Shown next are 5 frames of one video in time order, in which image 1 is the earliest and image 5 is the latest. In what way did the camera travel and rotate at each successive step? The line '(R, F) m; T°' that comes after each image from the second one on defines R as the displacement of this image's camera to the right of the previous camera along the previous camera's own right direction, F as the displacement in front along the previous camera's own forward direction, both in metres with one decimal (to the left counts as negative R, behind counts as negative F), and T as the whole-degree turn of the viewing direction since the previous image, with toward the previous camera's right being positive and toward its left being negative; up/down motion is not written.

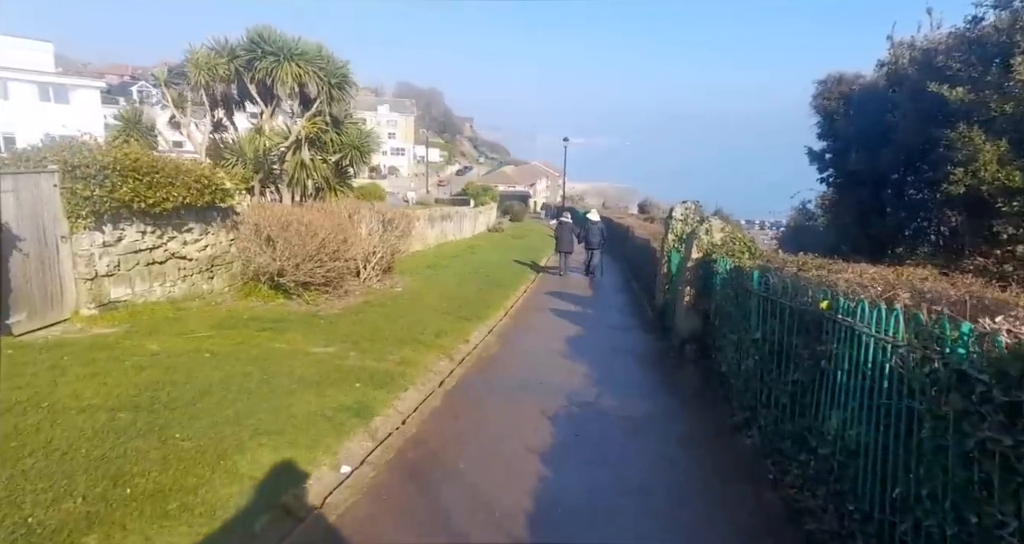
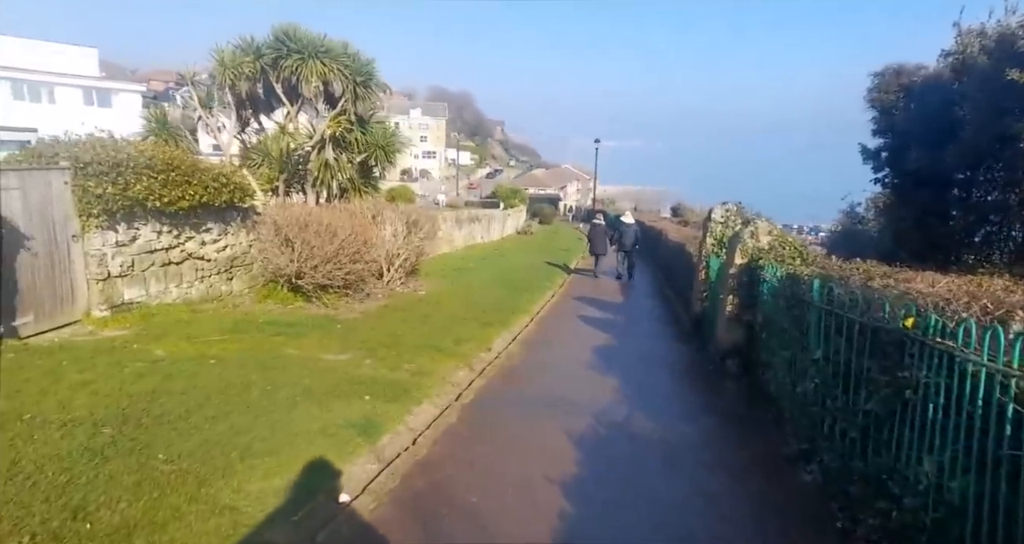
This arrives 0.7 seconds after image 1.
(0.0, +0.6) m; -3°
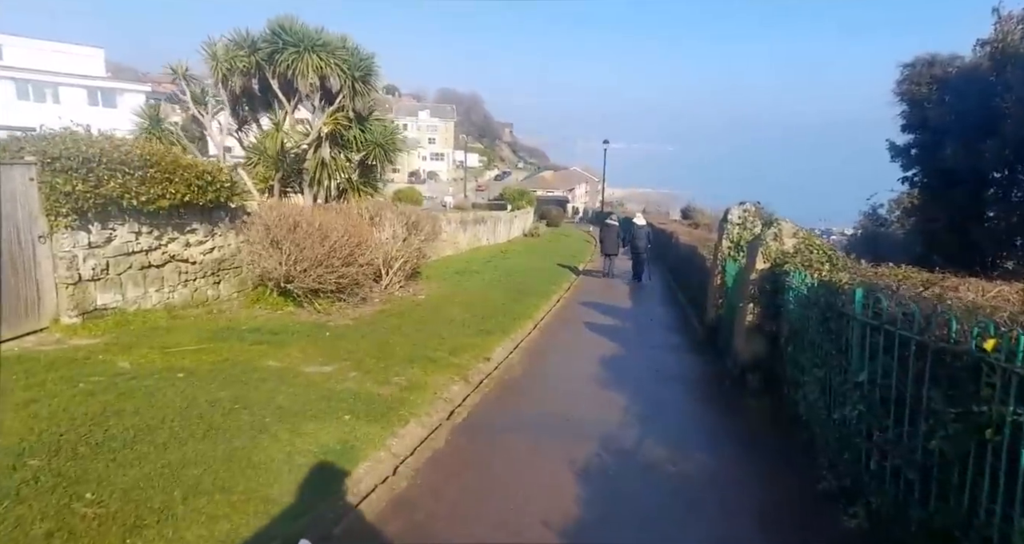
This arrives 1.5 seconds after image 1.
(+0.1, +0.7) m; -1°
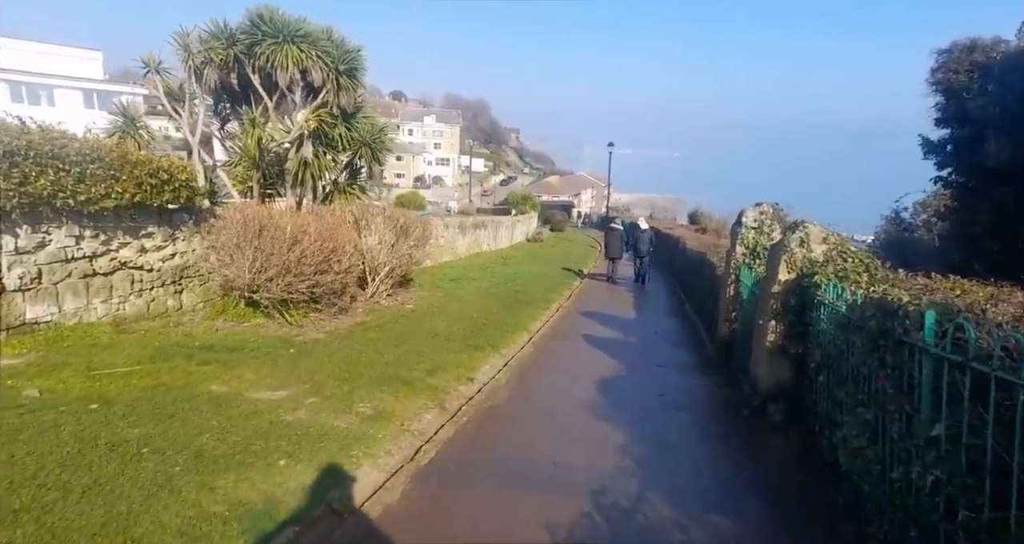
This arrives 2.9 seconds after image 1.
(+0.3, +1.1) m; -1°
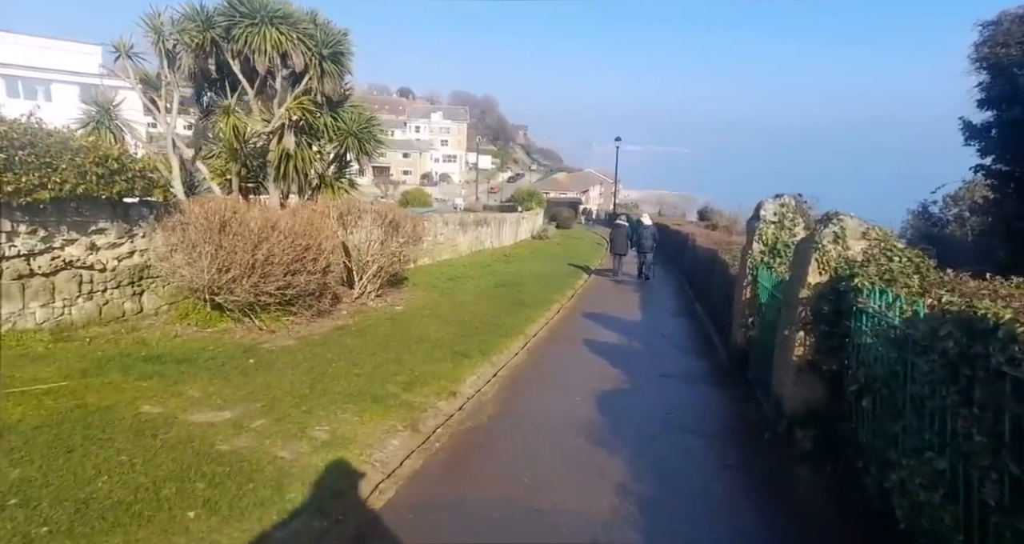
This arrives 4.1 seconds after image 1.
(+0.2, +1.0) m; -1°
